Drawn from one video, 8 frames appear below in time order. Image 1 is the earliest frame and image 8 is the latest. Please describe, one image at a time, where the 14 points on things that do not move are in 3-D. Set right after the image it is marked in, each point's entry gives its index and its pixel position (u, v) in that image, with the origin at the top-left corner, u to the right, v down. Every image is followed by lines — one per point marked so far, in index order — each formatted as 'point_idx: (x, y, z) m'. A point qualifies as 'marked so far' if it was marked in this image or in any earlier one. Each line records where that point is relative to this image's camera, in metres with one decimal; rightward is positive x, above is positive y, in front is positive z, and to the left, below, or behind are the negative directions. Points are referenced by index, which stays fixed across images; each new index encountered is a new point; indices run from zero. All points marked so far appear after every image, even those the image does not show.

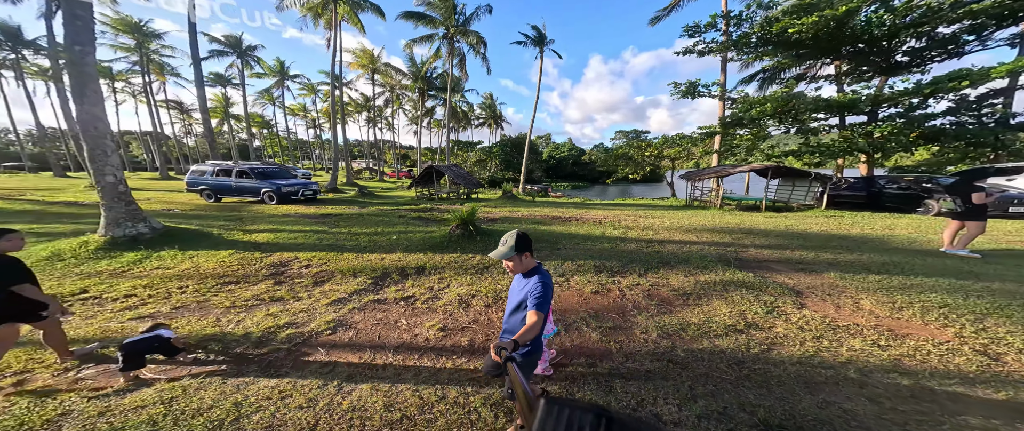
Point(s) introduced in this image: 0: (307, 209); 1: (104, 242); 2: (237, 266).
0: (-8.2, +0.3, +11.0) m
1: (-7.8, -0.6, +5.7) m
2: (-4.7, -0.9, +4.9) m
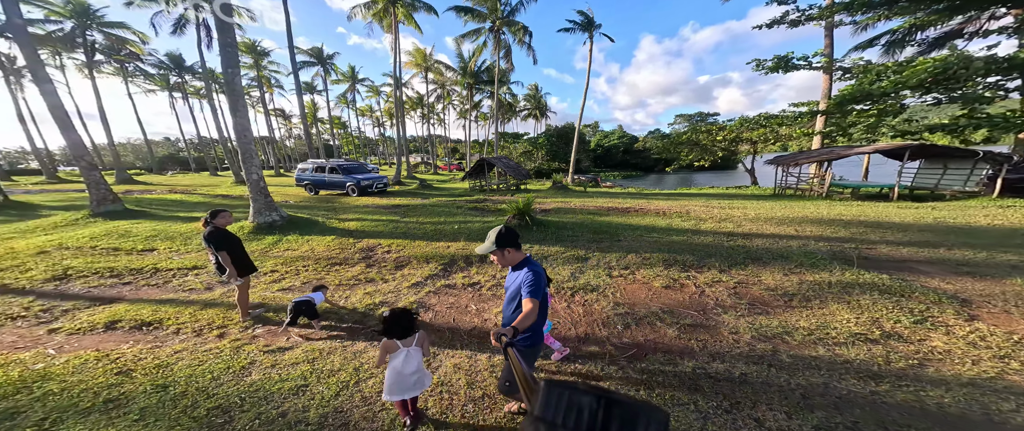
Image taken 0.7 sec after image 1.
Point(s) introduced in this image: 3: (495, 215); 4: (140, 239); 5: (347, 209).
0: (-5.9, +0.7, +12.3) m
1: (-6.5, -0.3, +7.1) m
2: (-3.6, -0.7, +5.8) m
3: (-0.5, 0.0, +7.9) m
4: (-8.9, -0.7, +7.1) m
5: (-6.3, +0.3, +10.5) m
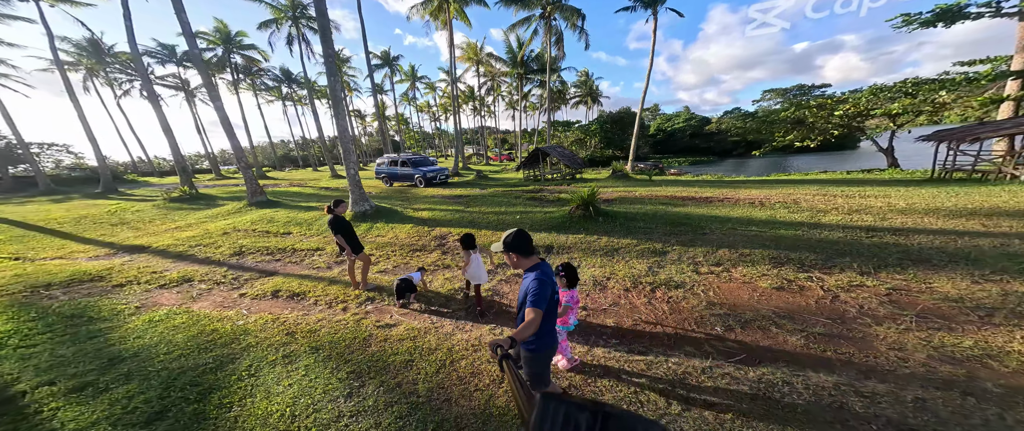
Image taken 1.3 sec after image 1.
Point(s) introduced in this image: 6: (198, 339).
0: (-3.2, +1.1, +13.2) m
1: (-4.8, 0.0, +8.2) m
2: (-2.2, -0.5, +6.3) m
3: (+1.3, +0.3, +7.8) m
4: (-7.1, -0.3, +8.6) m
5: (-3.9, +0.7, +11.4) m
6: (-3.6, -1.5, +3.3) m
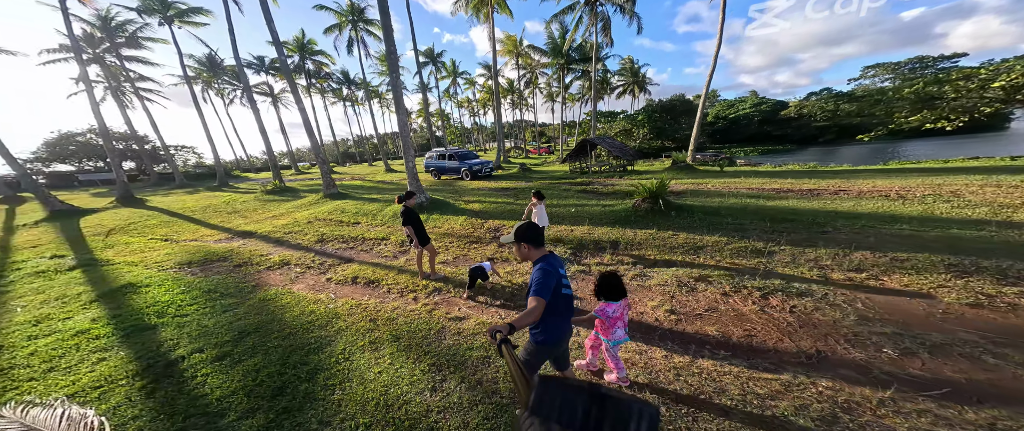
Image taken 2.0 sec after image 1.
0: (-1.0, +1.5, +13.4) m
1: (-3.3, +0.2, +8.7) m
2: (-1.0, -0.3, +6.5) m
3: (+2.7, +0.4, +7.4) m
4: (-5.5, 0.0, +9.5) m
5: (-2.0, +1.0, +11.8) m
6: (-2.9, -1.4, +3.7) m
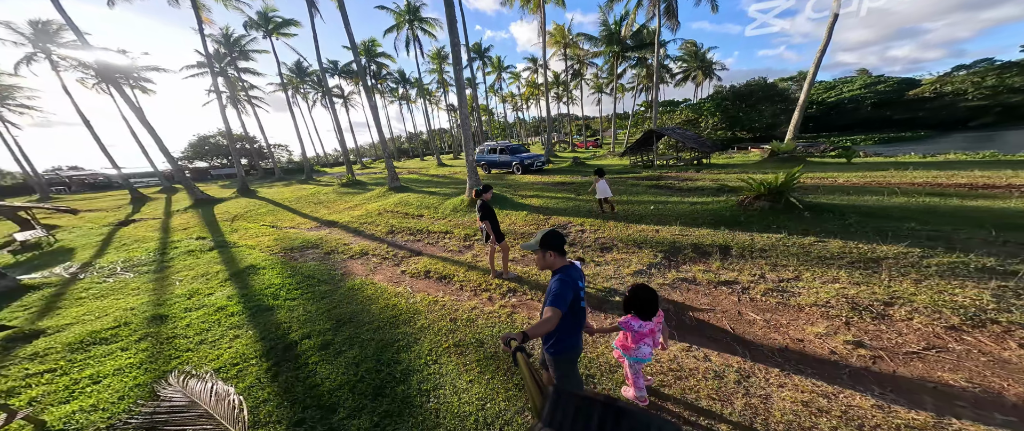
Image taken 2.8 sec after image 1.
0: (+1.6, +1.7, +13.0) m
1: (-1.4, +0.4, +8.8) m
2: (+0.5, -0.2, +6.3) m
3: (+4.2, +0.5, +6.6) m
4: (-3.5, +0.2, +9.9) m
5: (+0.4, +1.2, +11.6) m
6: (-1.8, -1.3, +3.8) m
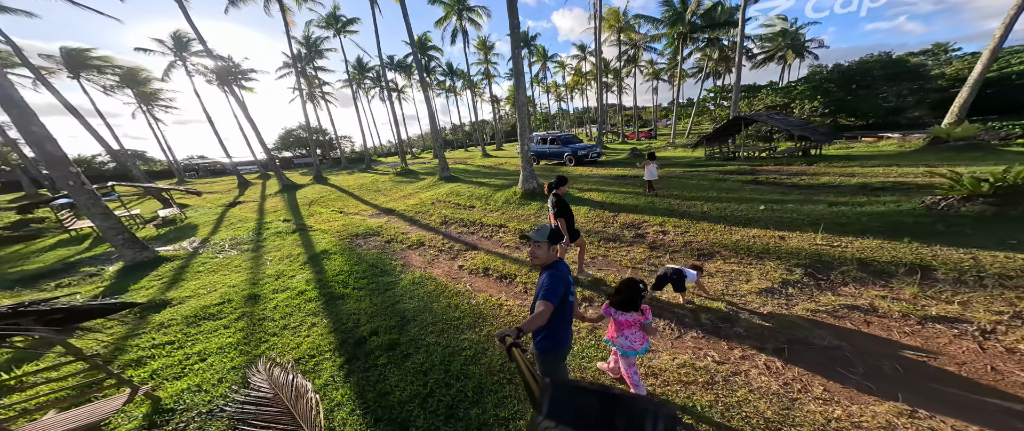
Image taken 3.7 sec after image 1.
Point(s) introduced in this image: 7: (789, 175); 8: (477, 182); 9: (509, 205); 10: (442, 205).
0: (+3.9, +1.9, +12.1) m
1: (+0.3, +0.6, +8.4) m
2: (+1.8, -0.1, +5.6) m
3: (+5.6, +0.4, +5.3) m
4: (-1.6, +0.5, +9.8) m
5: (+2.5, +1.4, +10.8) m
6: (-0.9, -1.2, +3.6) m
7: (+6.8, +1.0, +7.0) m
8: (-1.4, +1.4, +12.0) m
9: (0.0, +0.3, +8.6) m
10: (-2.4, +0.3, +9.9) m
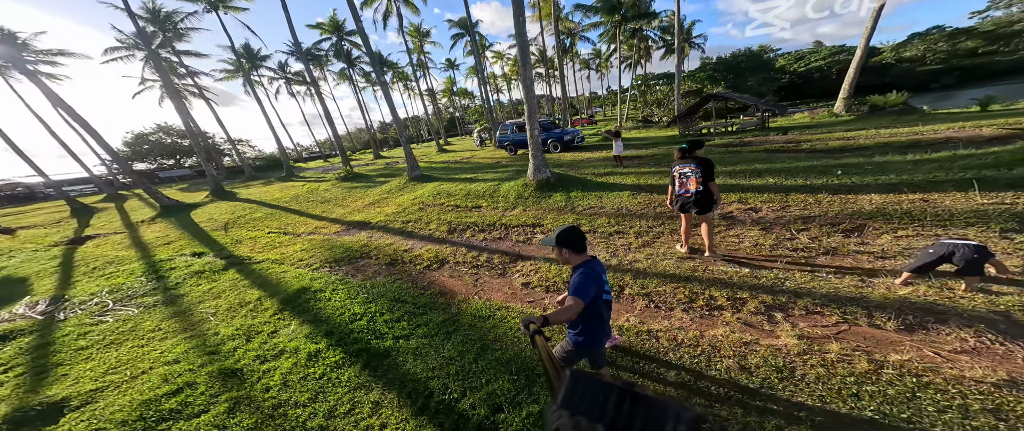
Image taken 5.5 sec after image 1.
0: (+3.3, +2.5, +11.7) m
1: (+0.7, +0.8, +7.4) m
2: (+2.8, +0.1, +5.0) m
3: (+6.4, +1.1, +5.5) m
4: (-1.5, +0.4, +8.4) m
5: (+2.2, +1.8, +10.3) m
6: (+0.7, -1.2, +2.5) m
7: (+7.2, +1.9, +7.4) m
8: (-1.9, +1.3, +10.5) m
9: (+0.3, +0.4, +7.5) m
10: (-2.3, +0.2, +8.3) m
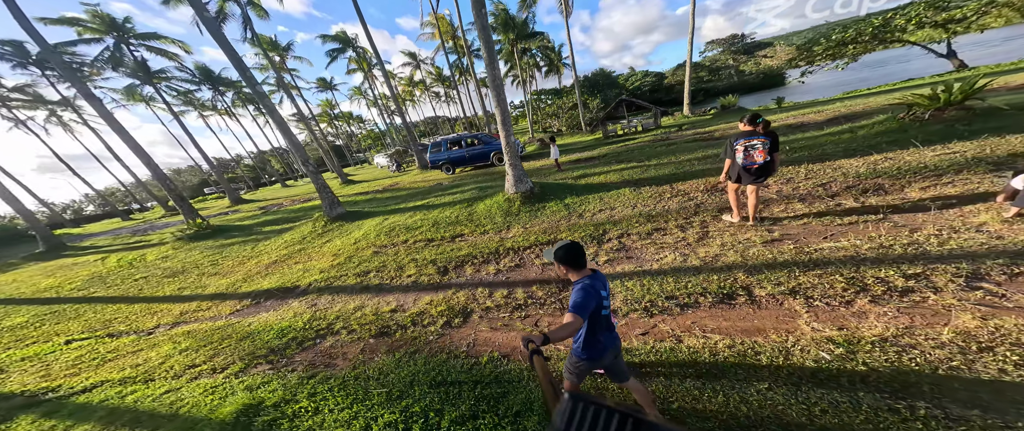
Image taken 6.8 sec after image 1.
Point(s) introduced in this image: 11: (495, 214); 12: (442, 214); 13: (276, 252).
0: (+1.1, +2.1, +11.6) m
1: (+0.3, +0.4, +6.6) m
2: (+3.1, +0.3, +5.1) m
3: (+6.2, +1.8, +6.8) m
4: (-2.0, -0.4, +6.8) m
5: (+0.6, +1.4, +9.9) m
6: (+2.3, -1.2, +2.0) m
7: (+6.2, +2.5, +8.8) m
8: (-3.1, +0.2, +8.8) m
9: (0.0, 0.0, +6.6) m
10: (-2.6, -0.8, +6.5) m
11: (-0.4, 0.0, +6.8) m
12: (-2.0, +0.1, +7.7) m
13: (-7.6, -1.0, +8.9) m
